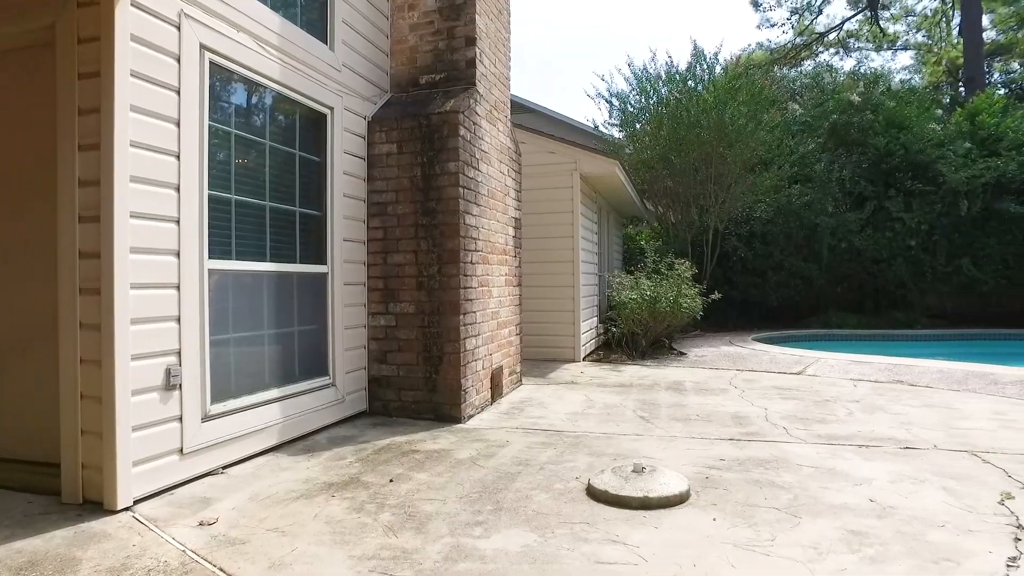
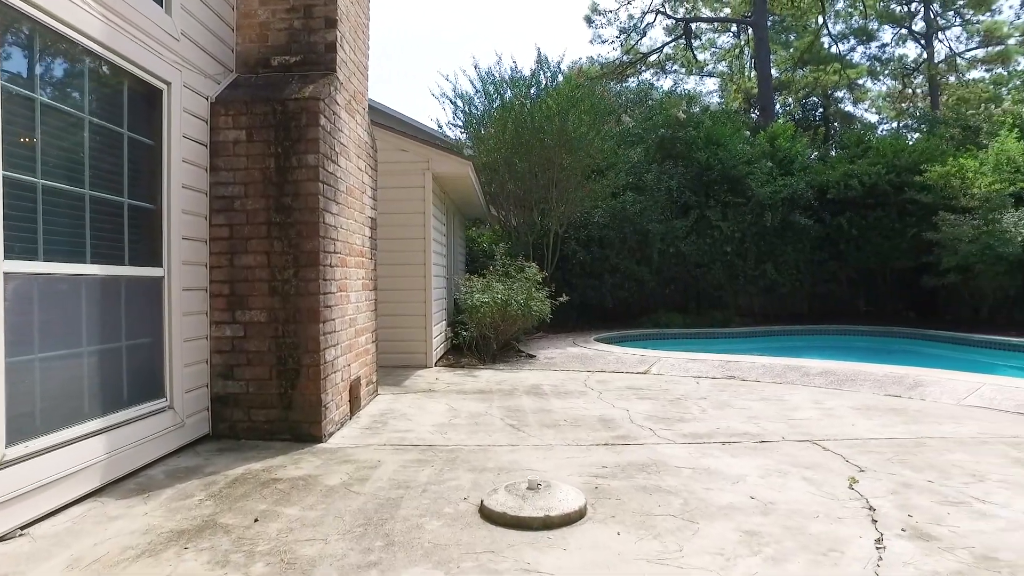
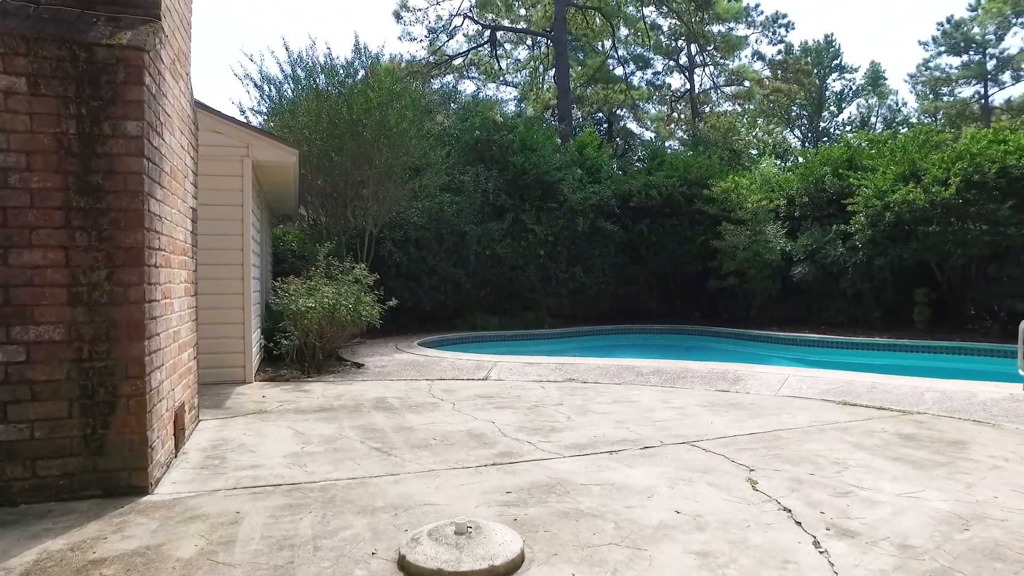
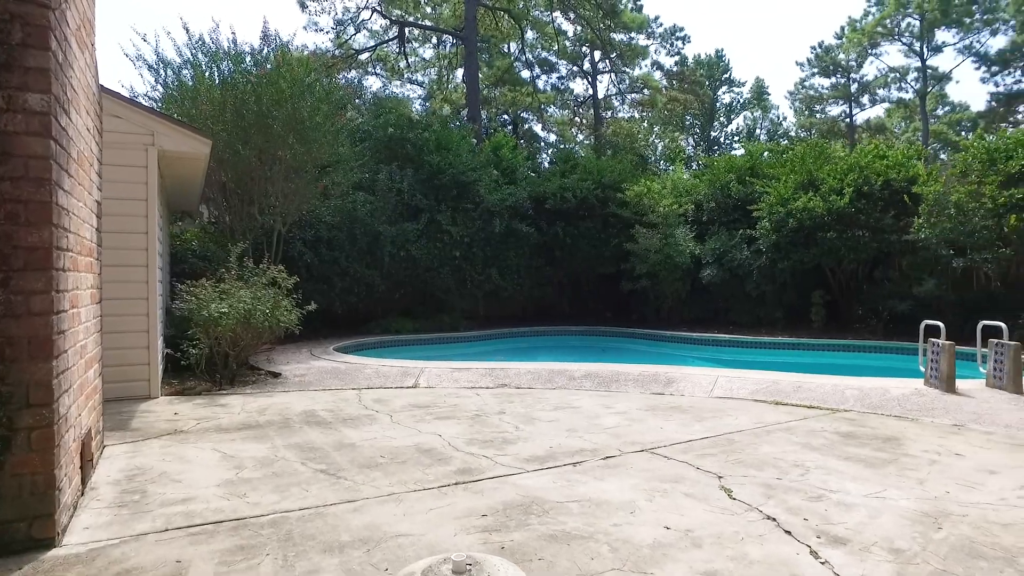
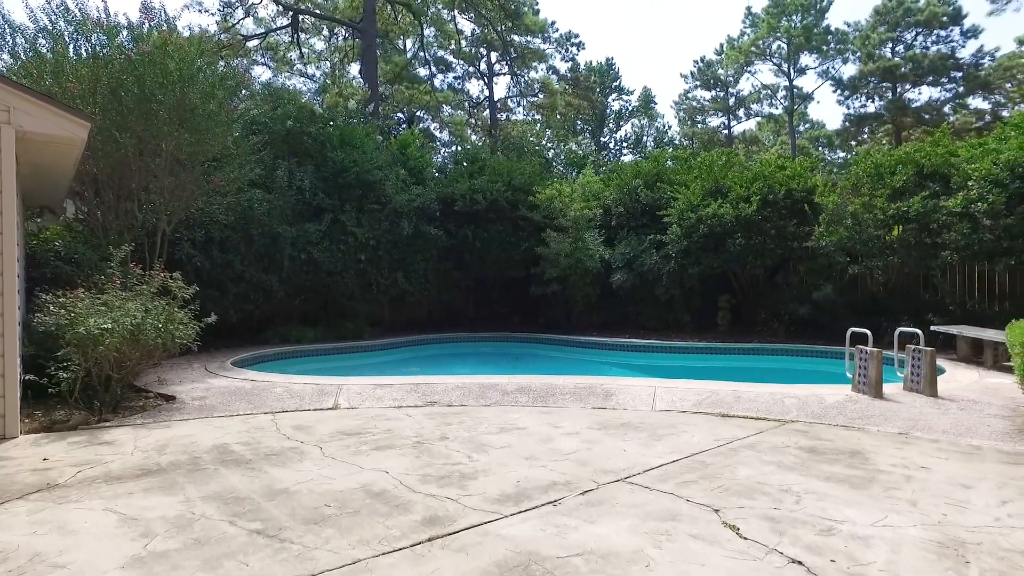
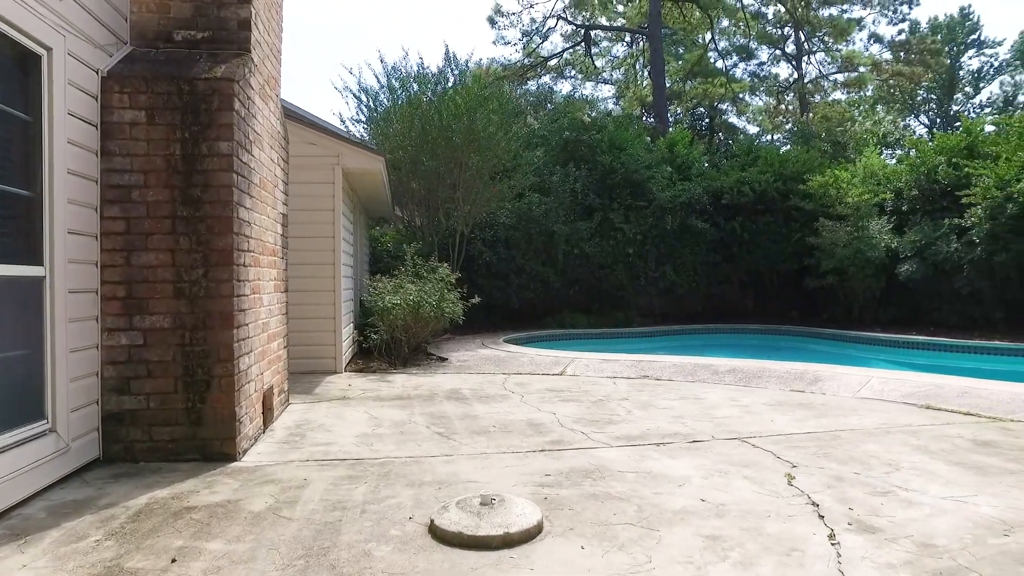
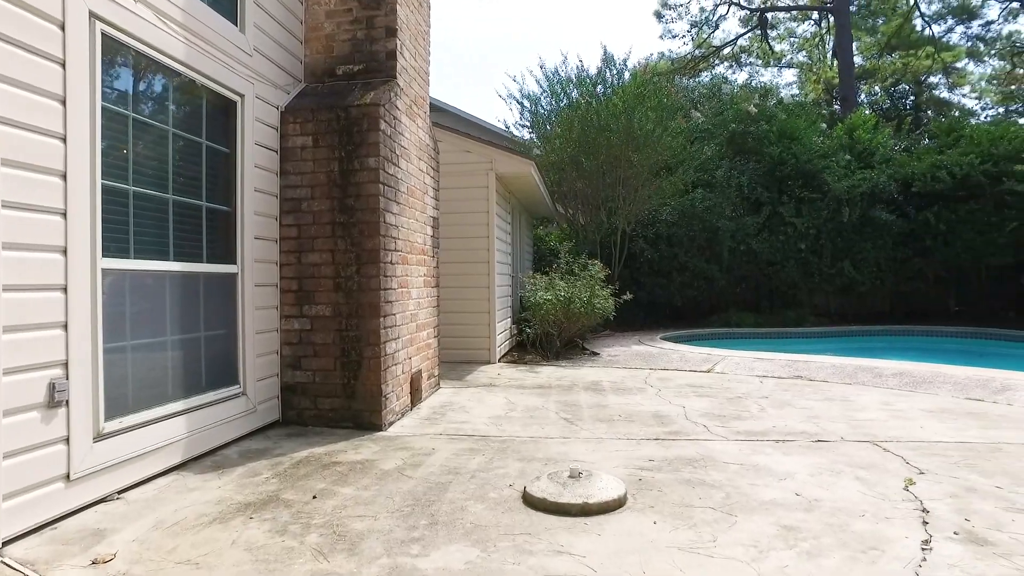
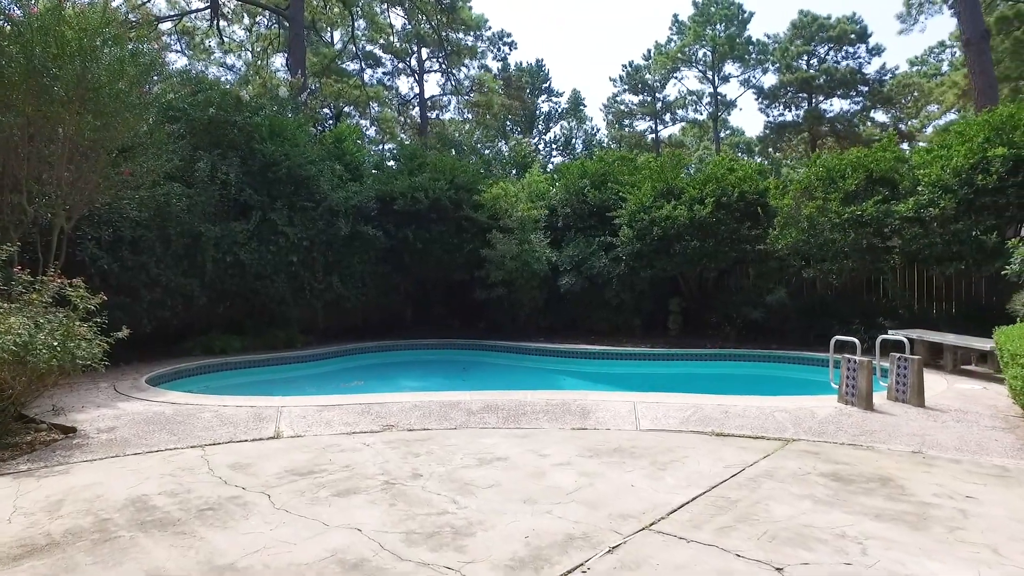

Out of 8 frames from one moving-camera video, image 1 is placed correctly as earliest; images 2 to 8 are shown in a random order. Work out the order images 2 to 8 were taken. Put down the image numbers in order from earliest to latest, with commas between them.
7, 2, 6, 3, 4, 5, 8
